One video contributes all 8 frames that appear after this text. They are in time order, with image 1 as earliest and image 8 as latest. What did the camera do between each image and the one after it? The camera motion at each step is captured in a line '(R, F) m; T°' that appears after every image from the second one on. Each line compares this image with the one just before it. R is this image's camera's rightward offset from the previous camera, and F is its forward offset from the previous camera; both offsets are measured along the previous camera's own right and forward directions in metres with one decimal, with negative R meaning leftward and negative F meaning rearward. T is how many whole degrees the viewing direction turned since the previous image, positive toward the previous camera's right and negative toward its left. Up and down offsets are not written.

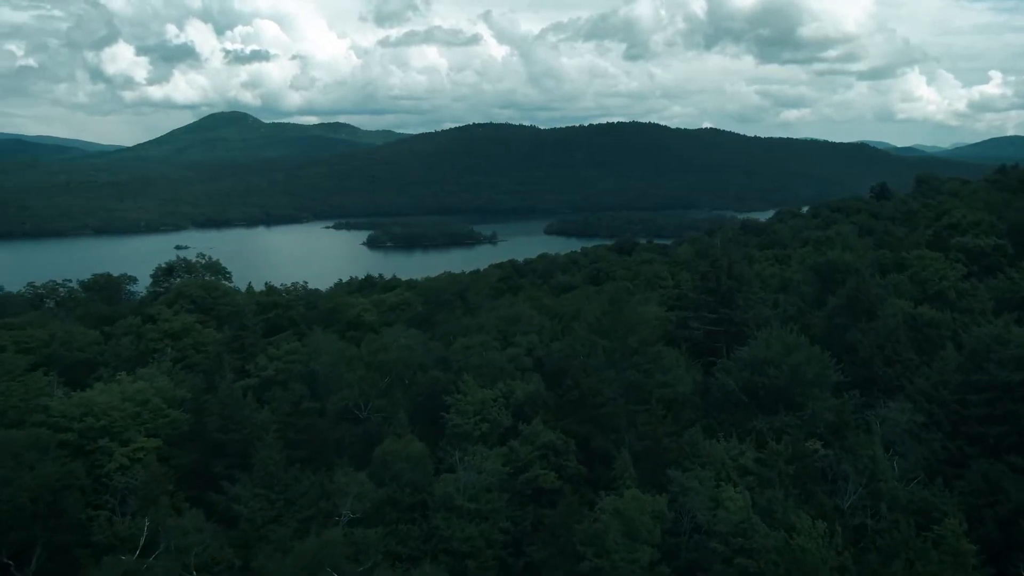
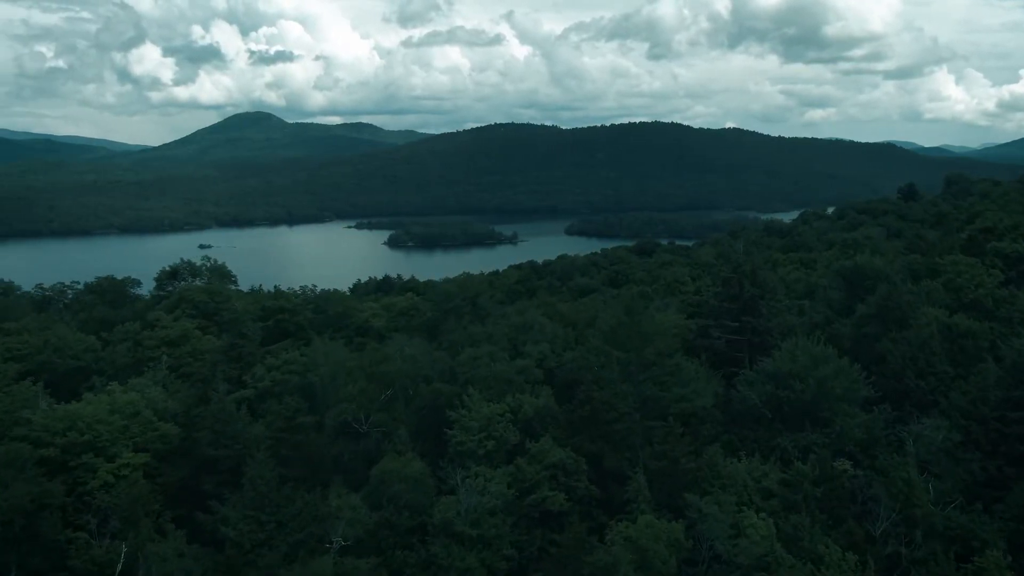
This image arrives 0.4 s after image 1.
(+0.2, +0.8) m; -2°
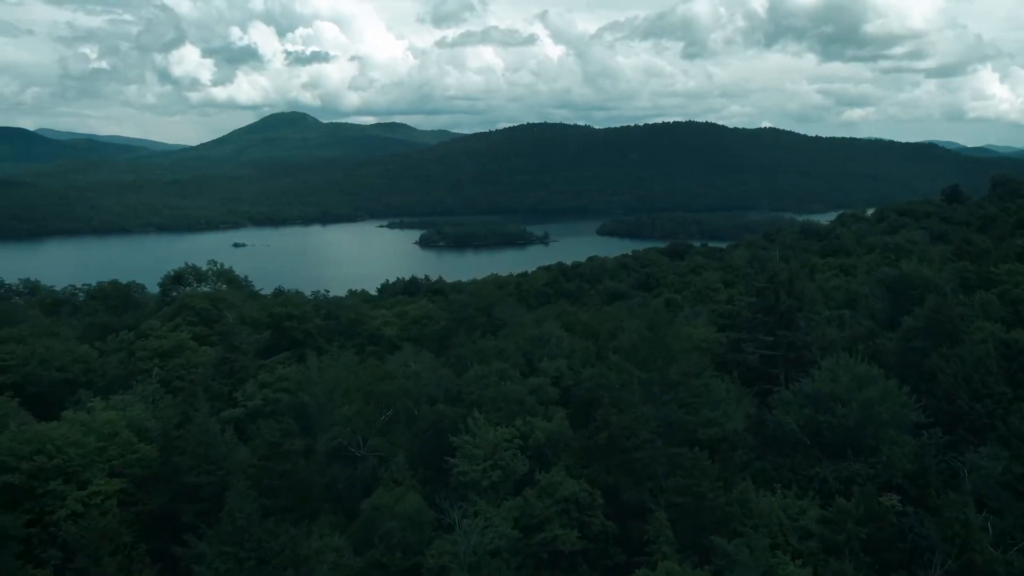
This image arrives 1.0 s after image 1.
(+0.3, +1.3) m; -2°
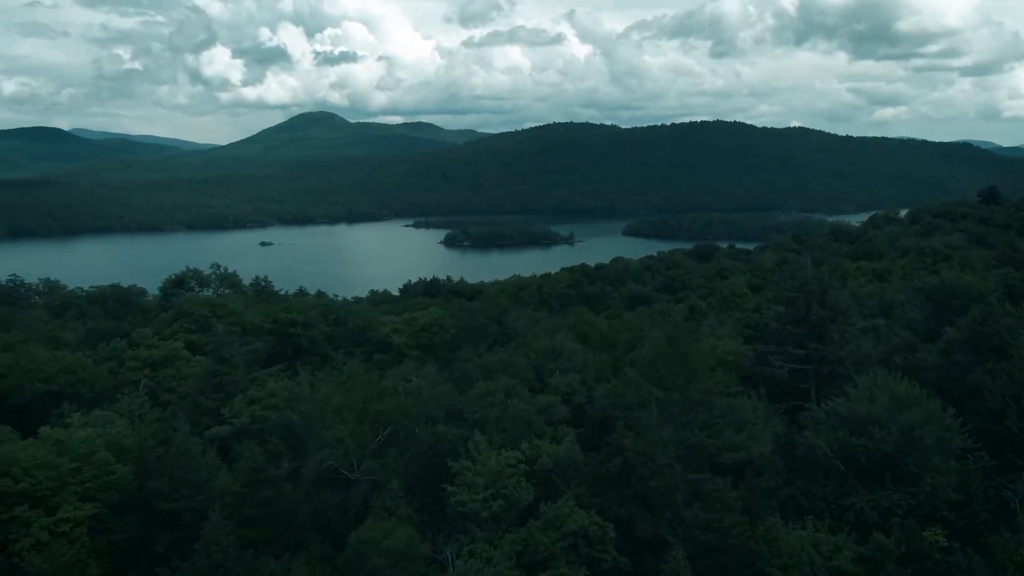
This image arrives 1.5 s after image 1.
(+0.3, +1.1) m; -2°
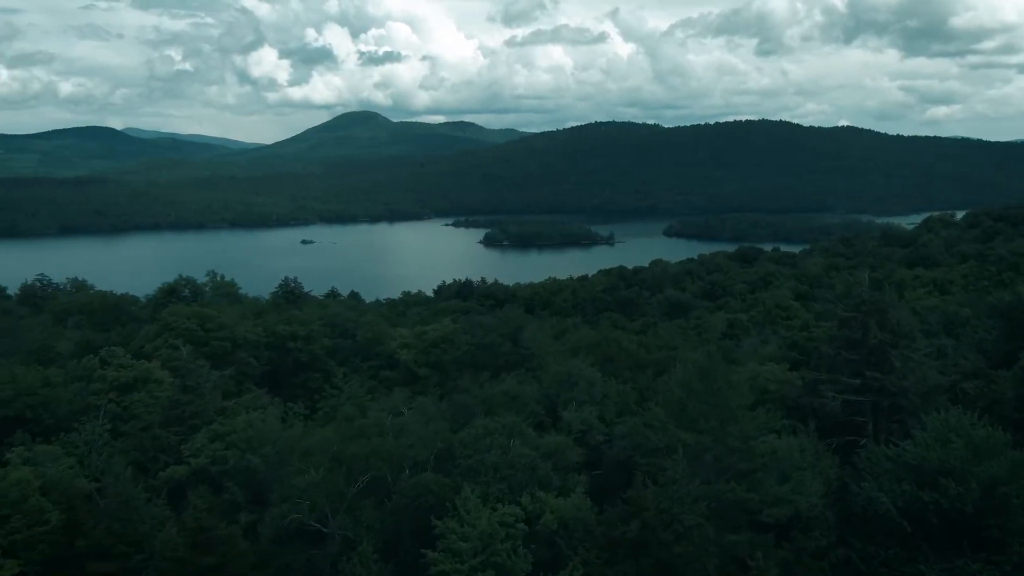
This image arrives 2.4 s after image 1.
(+0.5, +1.9) m; -3°
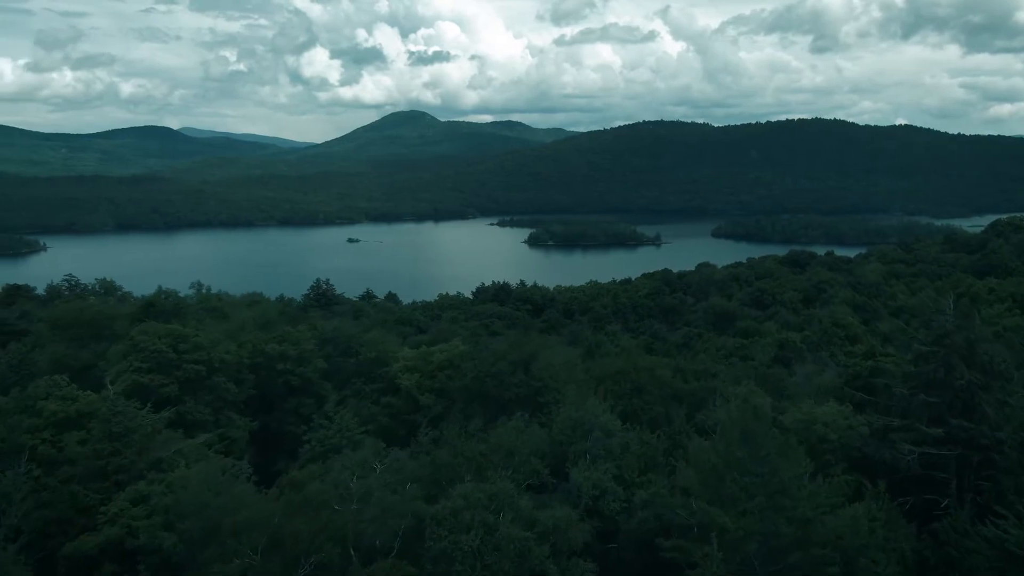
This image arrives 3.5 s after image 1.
(+0.6, +2.4) m; -3°
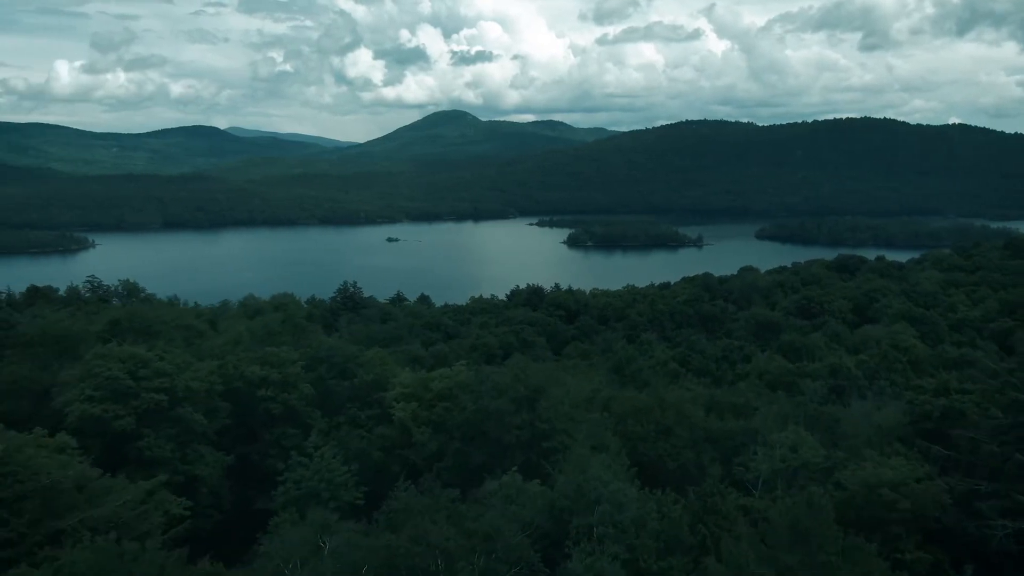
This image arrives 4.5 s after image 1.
(+0.6, +2.2) m; -3°
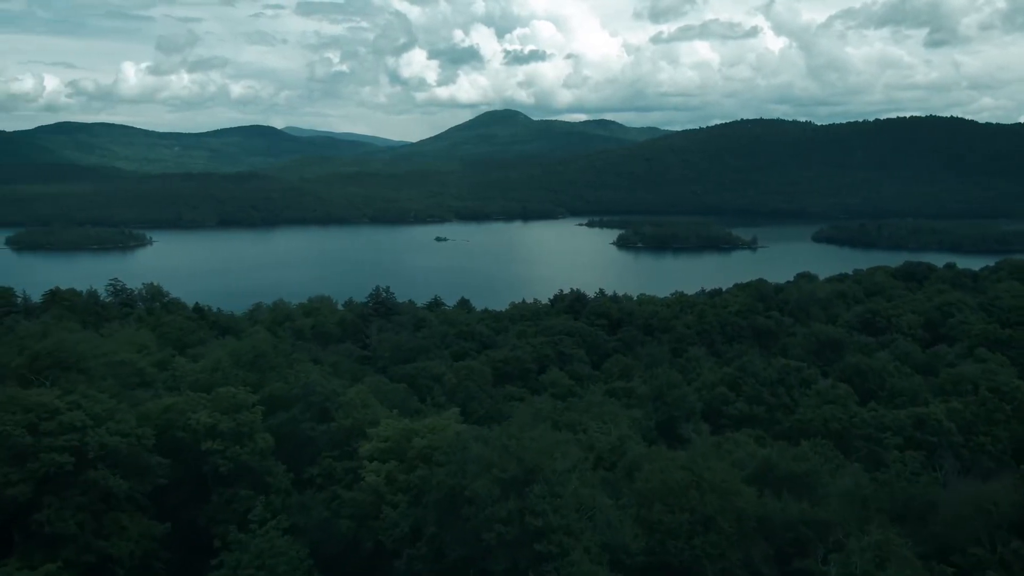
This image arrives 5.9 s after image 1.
(+0.7, +3.0) m; -4°
